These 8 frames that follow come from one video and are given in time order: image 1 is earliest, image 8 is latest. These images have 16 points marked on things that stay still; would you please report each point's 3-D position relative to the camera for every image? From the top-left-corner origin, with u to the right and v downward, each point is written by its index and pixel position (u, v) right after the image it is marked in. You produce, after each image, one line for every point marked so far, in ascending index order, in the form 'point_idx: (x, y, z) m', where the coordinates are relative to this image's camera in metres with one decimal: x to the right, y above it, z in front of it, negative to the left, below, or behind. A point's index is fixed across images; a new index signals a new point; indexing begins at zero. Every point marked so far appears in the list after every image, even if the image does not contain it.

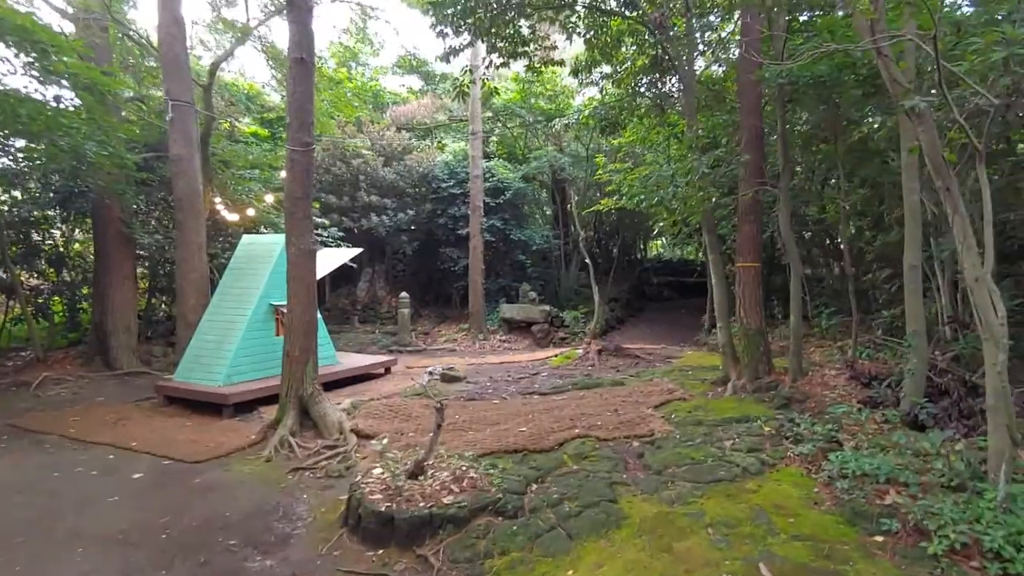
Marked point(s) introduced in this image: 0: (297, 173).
0: (-2.2, +1.2, +6.1) m
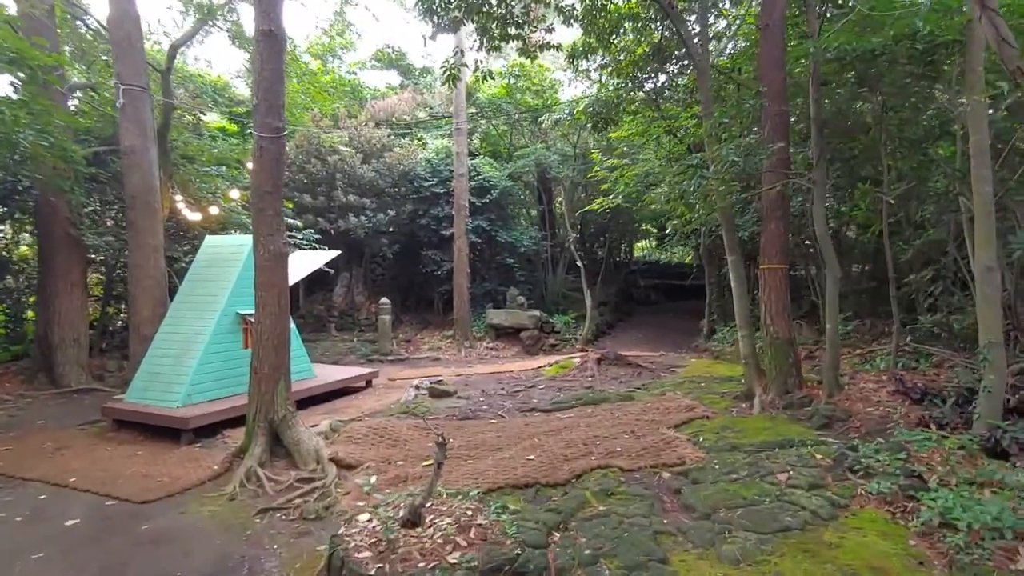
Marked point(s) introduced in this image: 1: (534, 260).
0: (-2.2, +1.1, +5.3) m
1: (+0.6, +0.8, +15.4) m
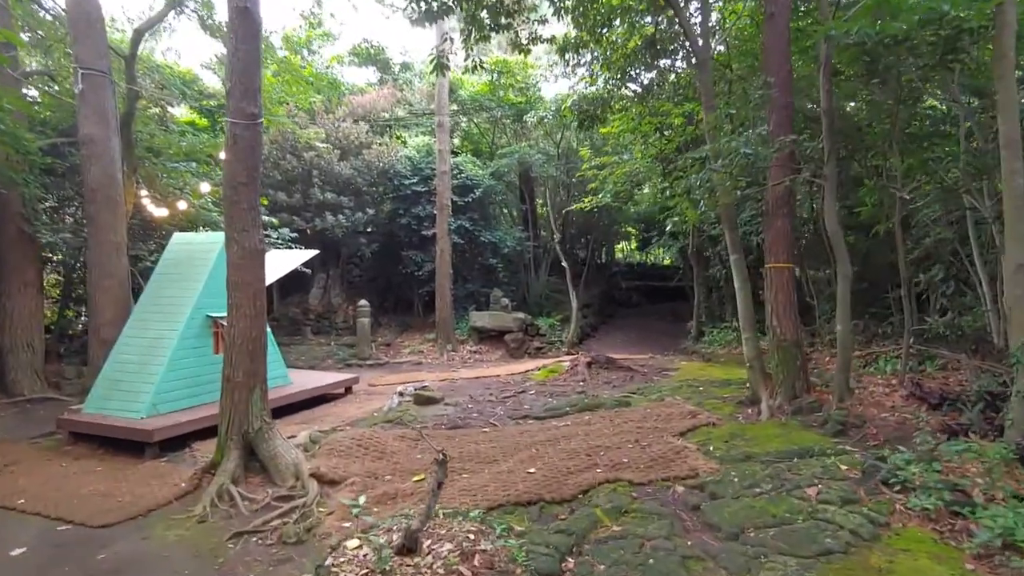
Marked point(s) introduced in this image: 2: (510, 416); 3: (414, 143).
0: (-2.3, +1.1, +4.9) m
1: (+0.1, +0.7, +15.1) m
2: (0.0, -1.4, +6.4) m
3: (-2.4, +3.6, +14.3) m
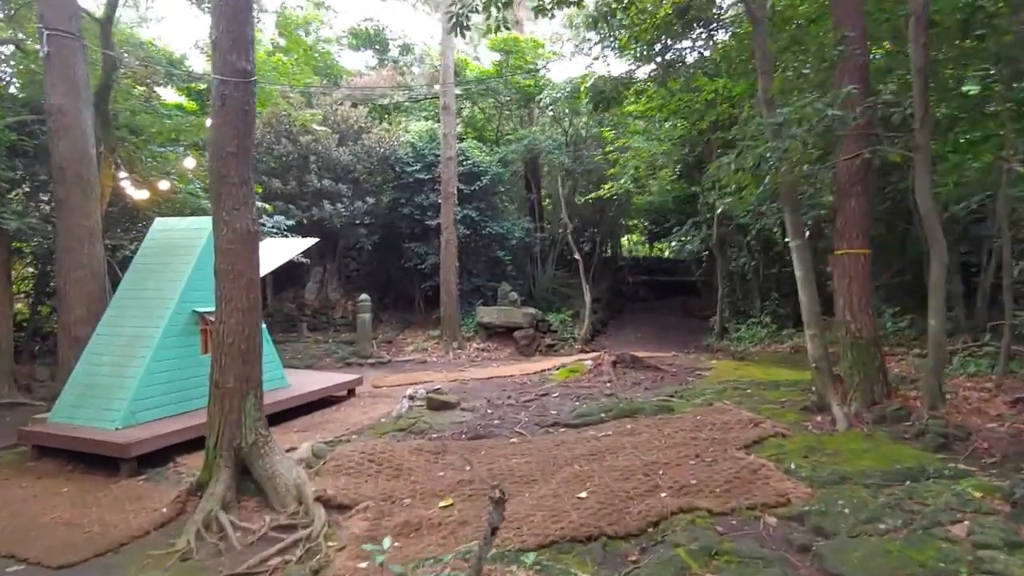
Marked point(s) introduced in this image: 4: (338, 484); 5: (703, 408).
0: (-2.0, +1.2, +4.1) m
1: (+0.3, +0.9, +14.3) m
2: (+0.2, -1.3, +5.7) m
3: (-2.2, +3.7, +13.5) m
4: (-1.3, -1.4, +4.2) m
5: (+1.8, -1.1, +5.5) m
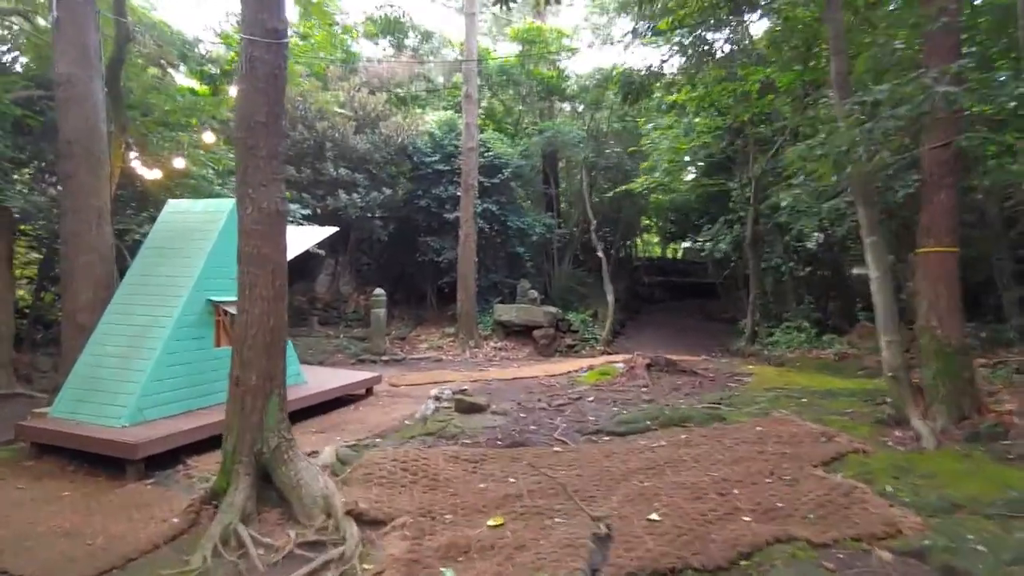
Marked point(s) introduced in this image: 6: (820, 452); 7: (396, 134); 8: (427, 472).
0: (-1.6, +1.3, +3.7) m
1: (+0.7, +0.9, +13.9) m
2: (+0.6, -1.3, +5.3) m
3: (-1.8, +3.8, +13.1) m
4: (-0.9, -1.4, +3.8) m
5: (+2.1, -1.1, +5.0) m
6: (+2.1, -1.1, +4.0) m
7: (-2.4, +3.2, +12.0) m
8: (-0.6, -1.3, +4.1) m
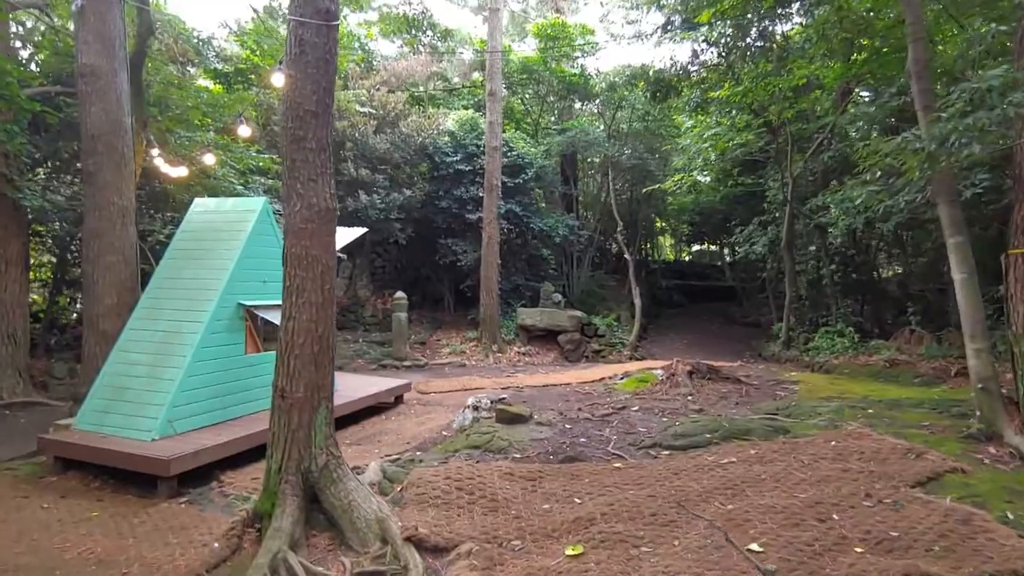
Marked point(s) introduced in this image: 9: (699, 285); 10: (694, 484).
0: (-1.2, +1.3, +3.4) m
1: (+1.2, +0.9, +13.6) m
2: (+1.0, -1.3, +4.9) m
3: (-1.3, +3.8, +12.8) m
4: (-0.5, -1.4, +3.5) m
5: (+2.6, -1.2, +4.7) m
6: (+2.6, -1.2, +3.7) m
7: (-1.9, +3.1, +11.7) m
8: (-0.2, -1.3, +3.8) m
9: (+5.8, +0.1, +17.7) m
10: (+1.2, -1.3, +3.8) m
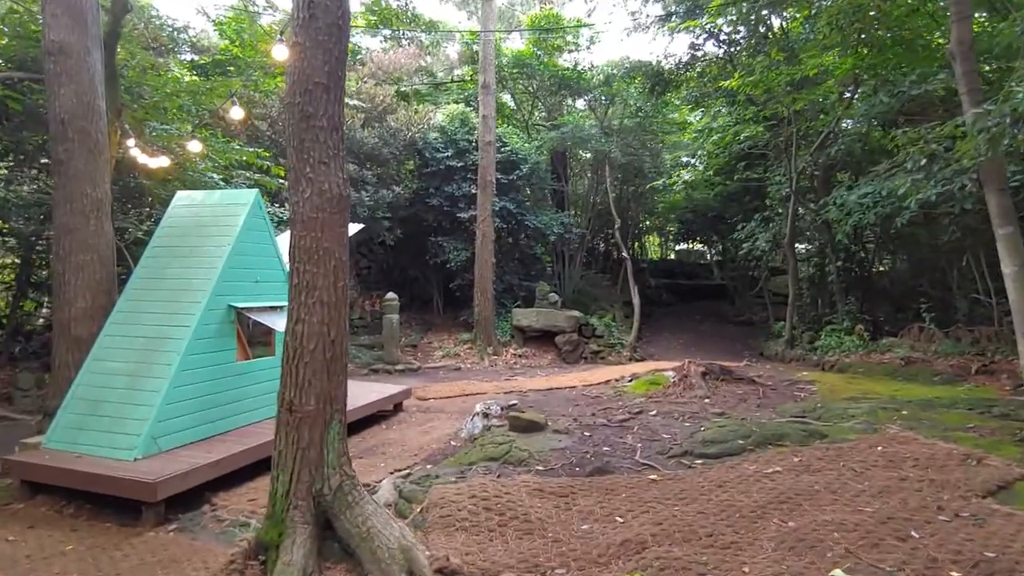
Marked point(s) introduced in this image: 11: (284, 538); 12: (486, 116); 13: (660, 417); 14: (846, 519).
0: (-1.0, +1.3, +2.9) m
1: (+1.0, +0.9, +13.2) m
2: (+1.2, -1.3, +4.6) m
3: (-1.5, +3.8, +12.3) m
4: (-0.3, -1.4, +3.1) m
5: (+2.7, -1.1, +4.4) m
6: (+2.8, -1.1, +3.4) m
7: (-2.1, +3.1, +11.3) m
8: (0.0, -1.3, +3.4) m
9: (+5.4, +0.1, +17.5) m
10: (+1.4, -1.3, +3.5) m
11: (-1.2, -1.3, +3.0) m
12: (-0.5, +3.1, +10.4) m
13: (+1.4, -1.3, +5.7) m
14: (+1.8, -1.2, +3.1) m
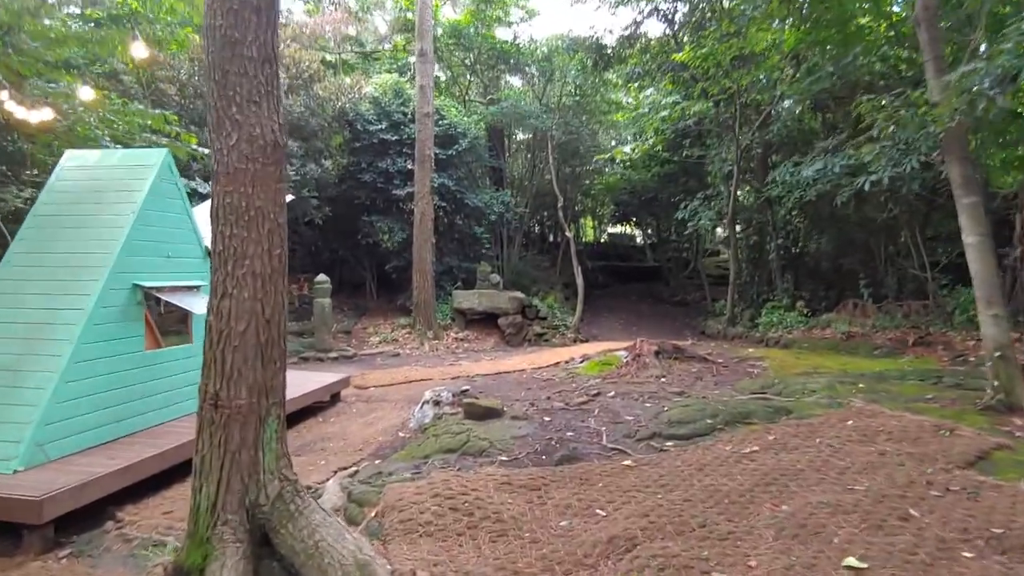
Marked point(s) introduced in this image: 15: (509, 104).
0: (-1.1, +1.4, +2.4) m
1: (-0.4, +1.3, +12.8) m
2: (+0.9, -1.1, +4.3) m
3: (-2.8, +4.1, +11.6) m
4: (-0.4, -1.2, +2.6) m
5: (+2.4, -0.9, +4.3) m
6: (+2.6, -0.9, +3.4) m
7: (-3.2, +3.4, +10.4) m
8: (-0.2, -1.2, +3.0) m
9: (+3.5, +0.7, +17.6) m
10: (+1.2, -1.1, +3.3) m
11: (-1.3, -1.1, +2.4) m
12: (-1.5, +3.4, +9.8) m
13: (+1.0, -1.0, +5.4) m
14: (+1.6, -1.1, +2.9) m
15: (-0.1, +3.8, +12.0) m
